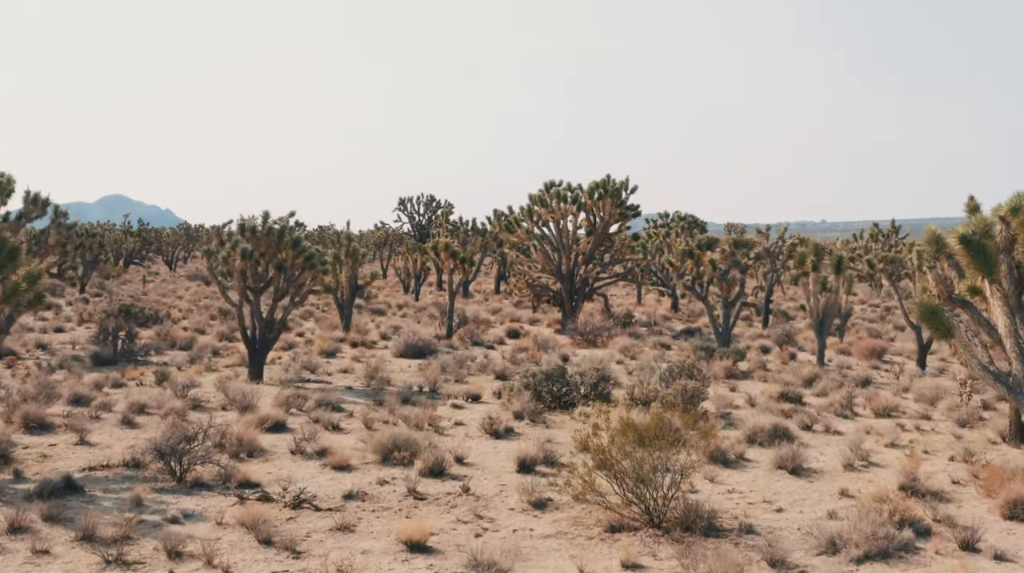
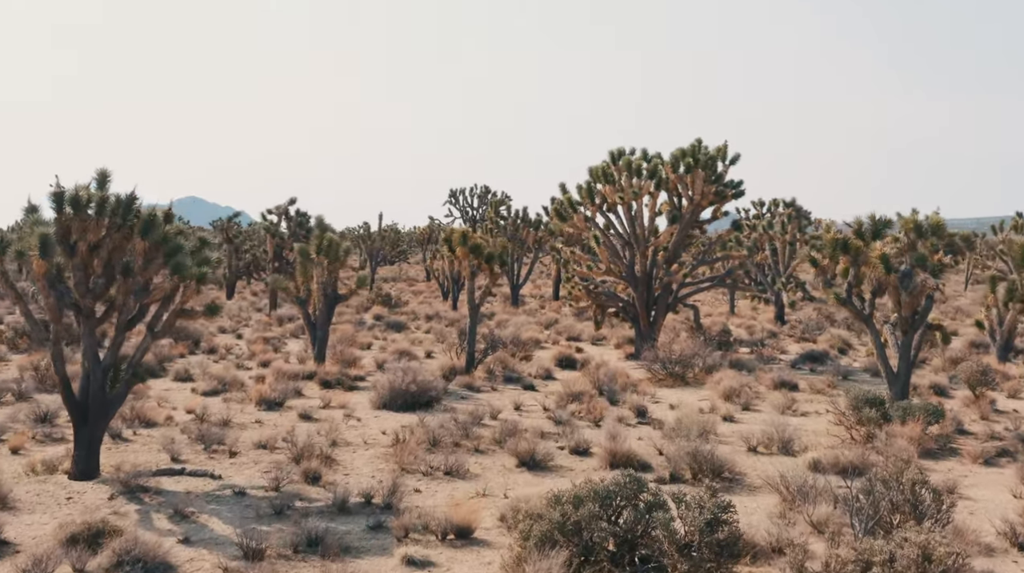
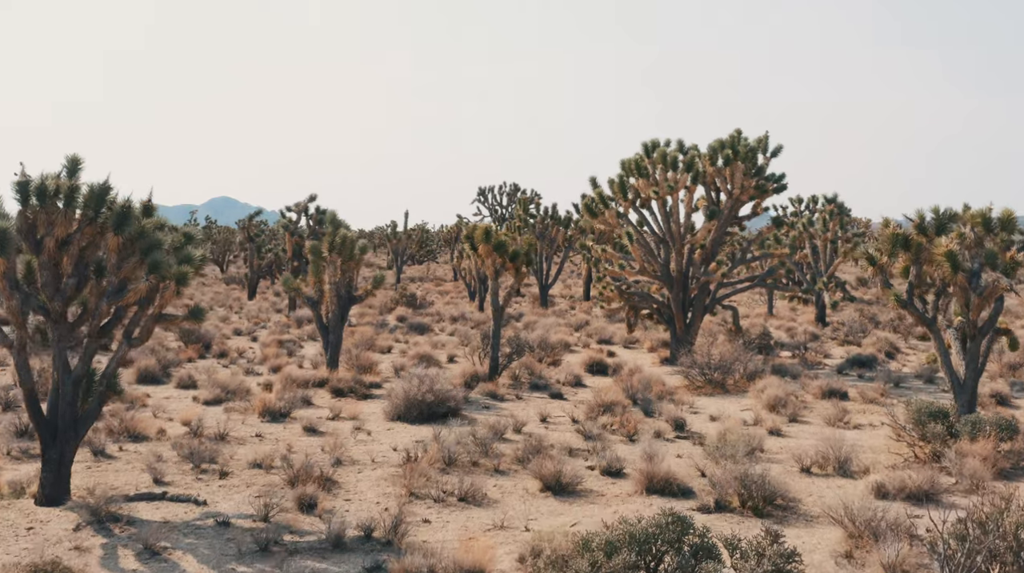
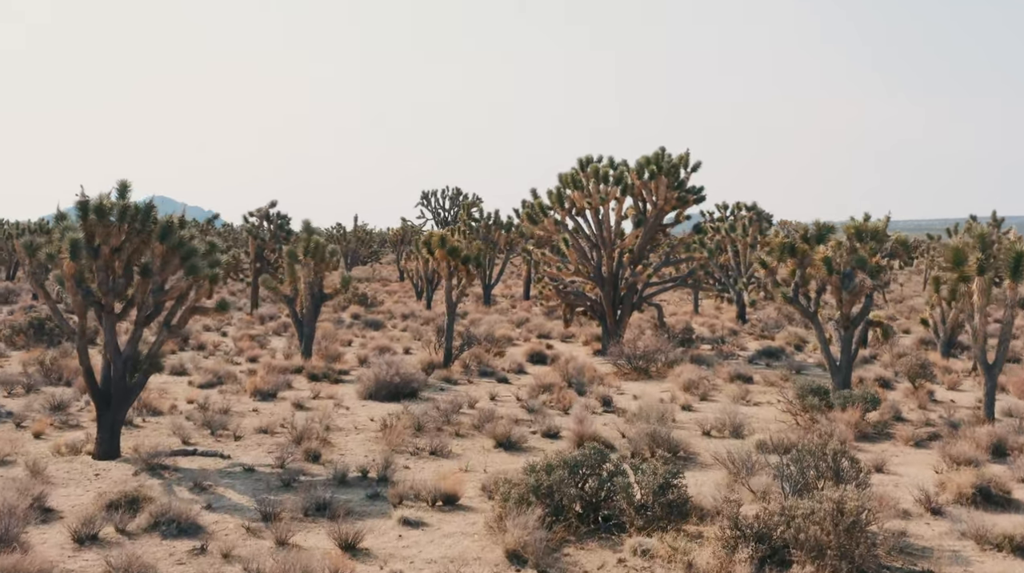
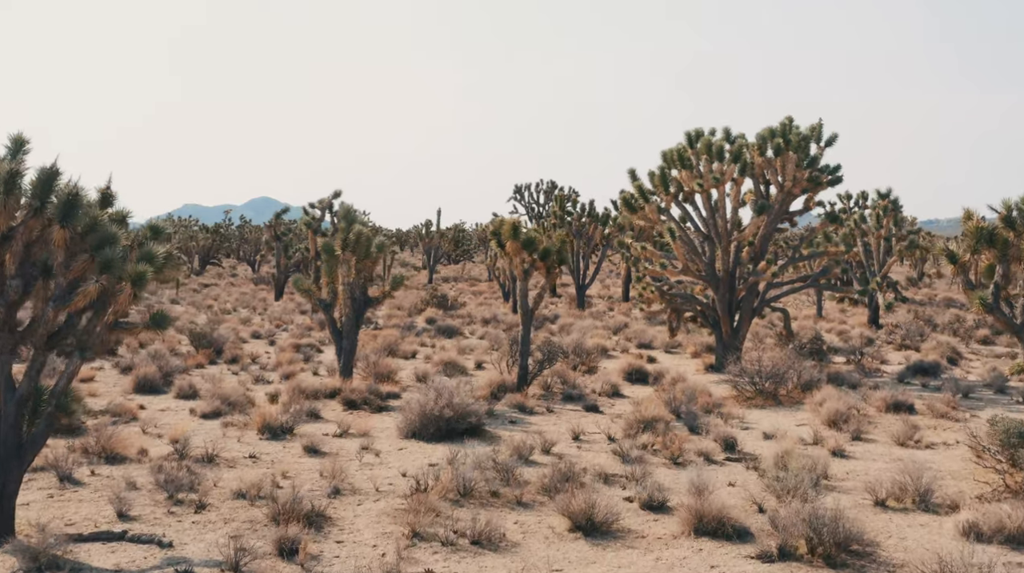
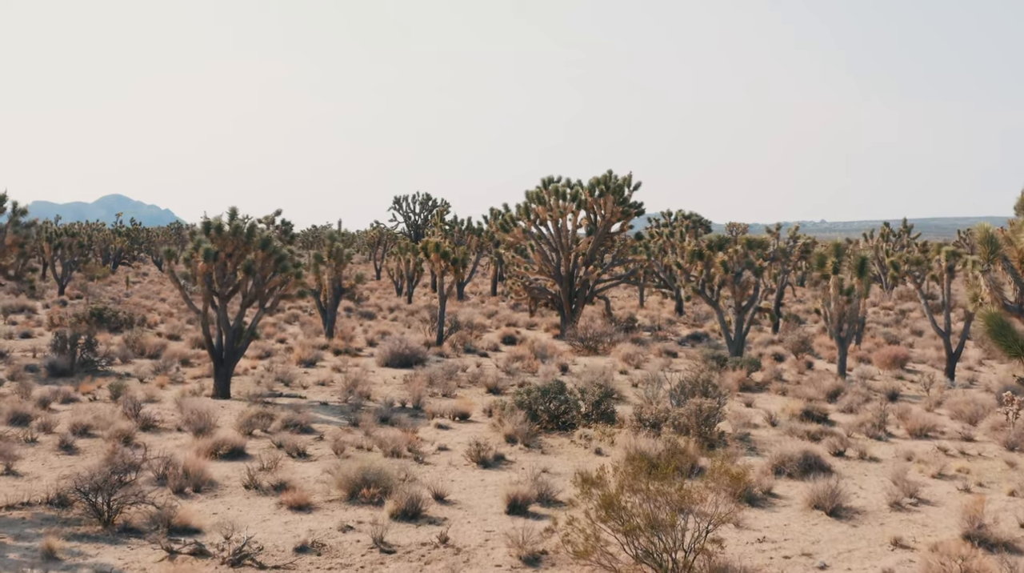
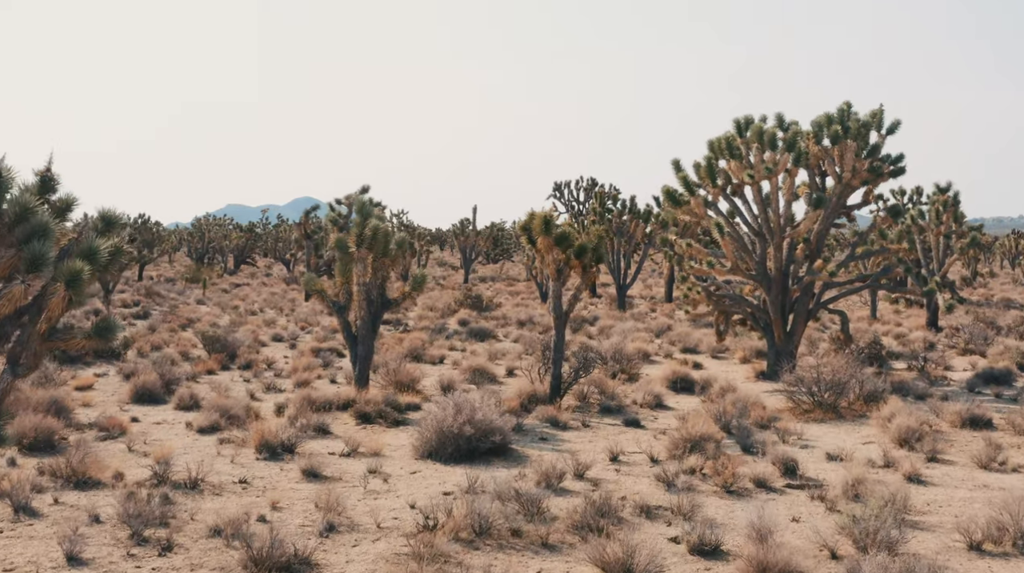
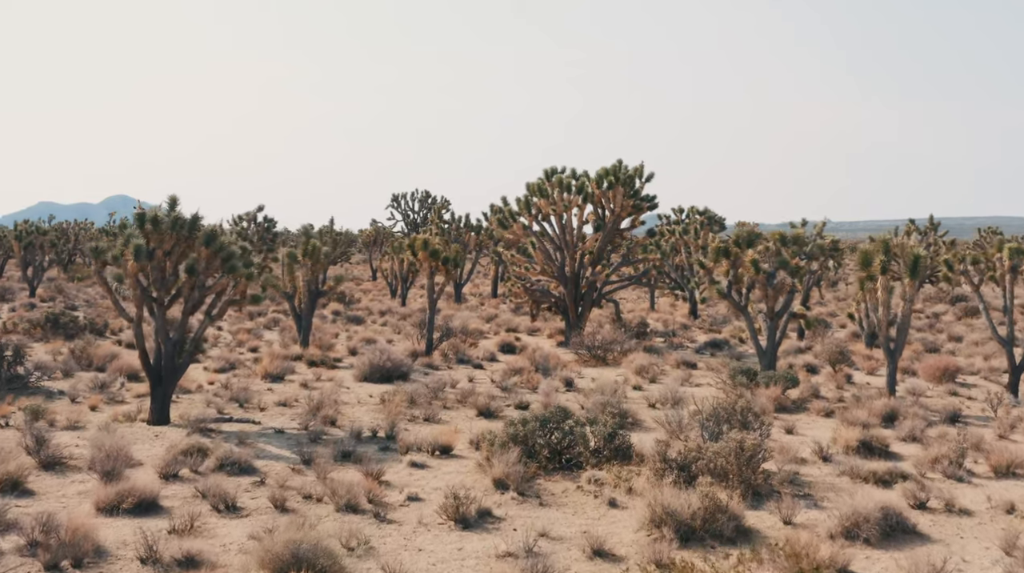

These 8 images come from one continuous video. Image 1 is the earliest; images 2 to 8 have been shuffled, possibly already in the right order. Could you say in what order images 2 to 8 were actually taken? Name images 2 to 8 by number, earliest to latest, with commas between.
6, 8, 4, 2, 3, 5, 7
